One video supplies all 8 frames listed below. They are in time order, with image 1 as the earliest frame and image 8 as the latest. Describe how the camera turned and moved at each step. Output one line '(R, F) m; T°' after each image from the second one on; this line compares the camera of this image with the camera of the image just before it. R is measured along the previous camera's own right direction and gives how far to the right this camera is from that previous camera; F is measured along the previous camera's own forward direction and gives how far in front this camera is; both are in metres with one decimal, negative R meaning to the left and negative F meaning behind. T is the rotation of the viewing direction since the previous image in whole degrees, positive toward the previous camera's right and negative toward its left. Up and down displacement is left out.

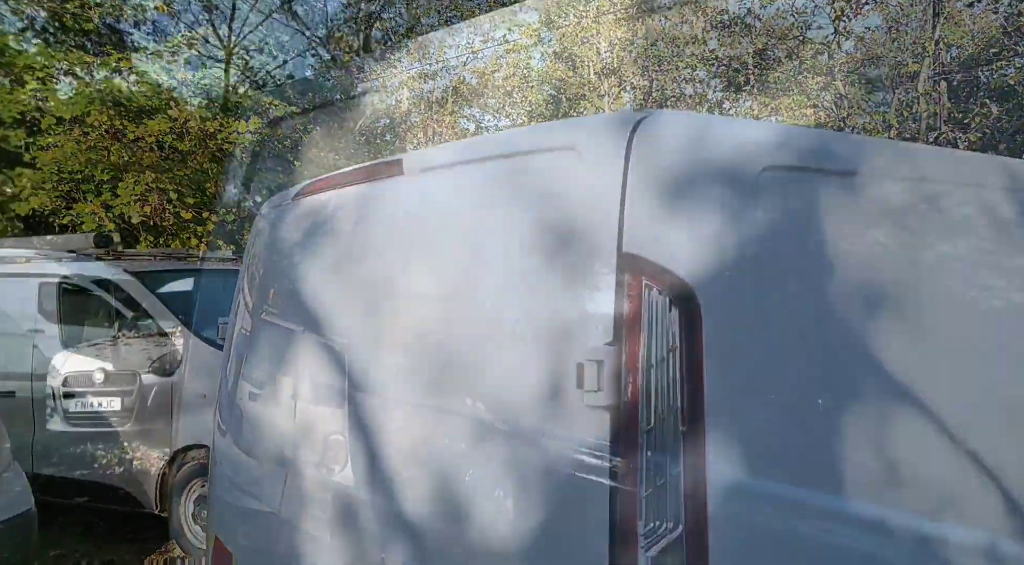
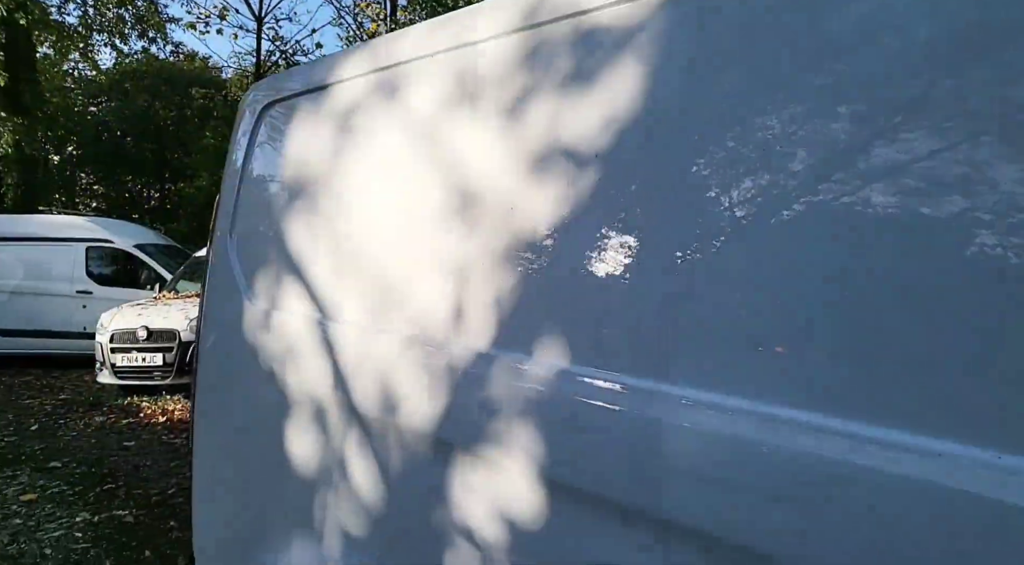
(+0.2, -0.3) m; -3°
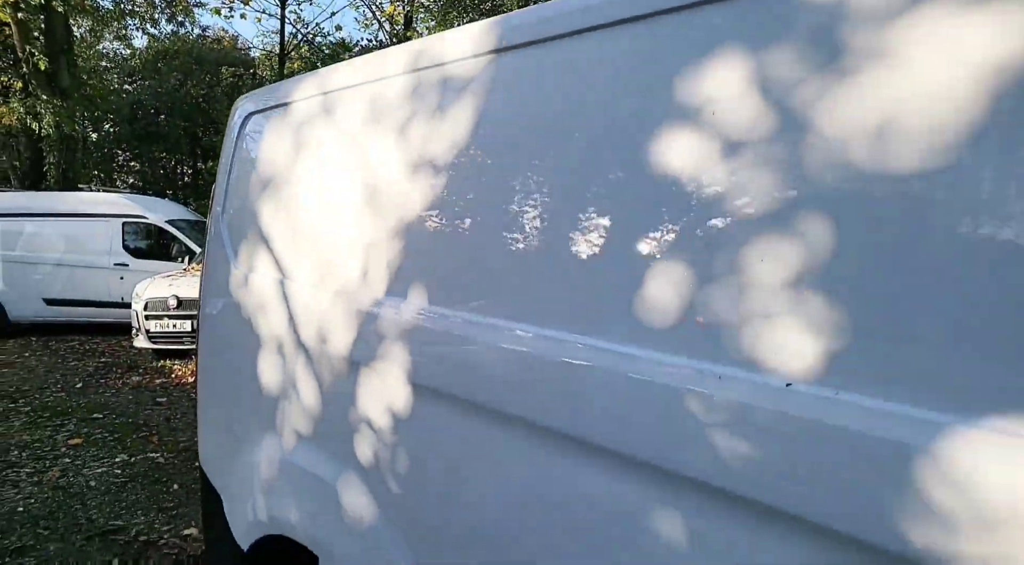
(+0.3, -0.5) m; -2°
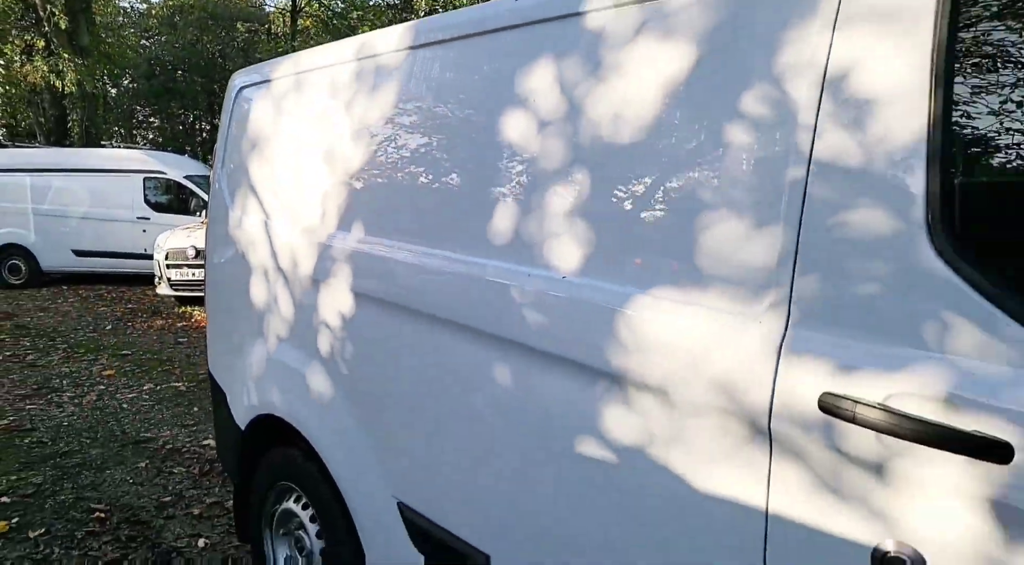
(+0.3, -0.6) m; -2°
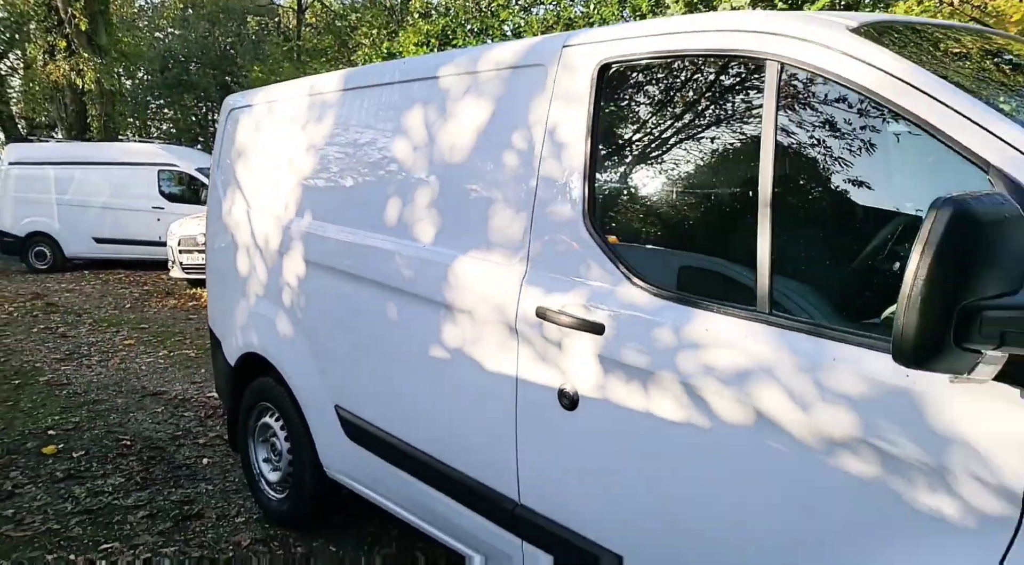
(+0.5, -0.9) m; -1°
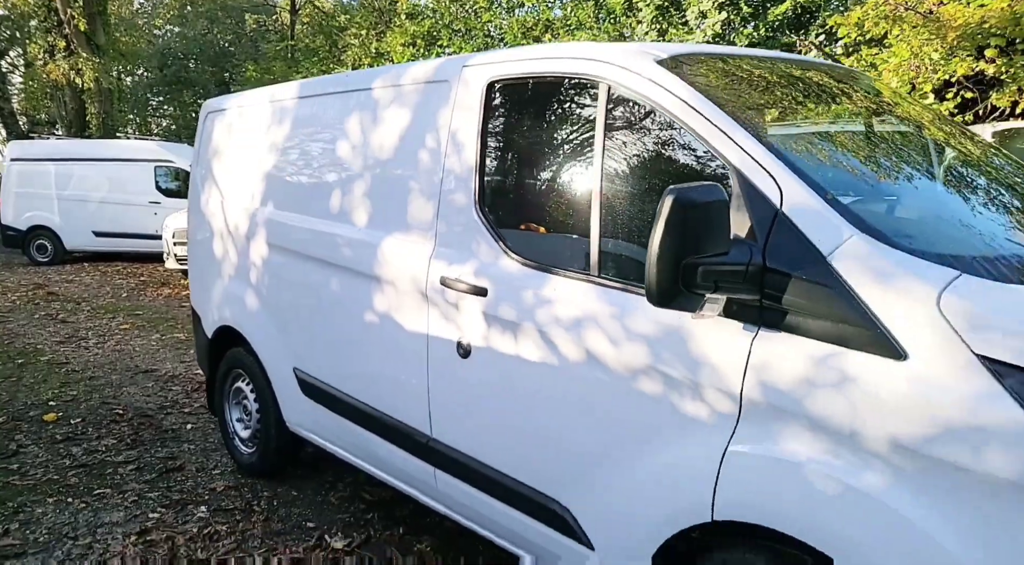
(+0.3, -0.5) m; 0°
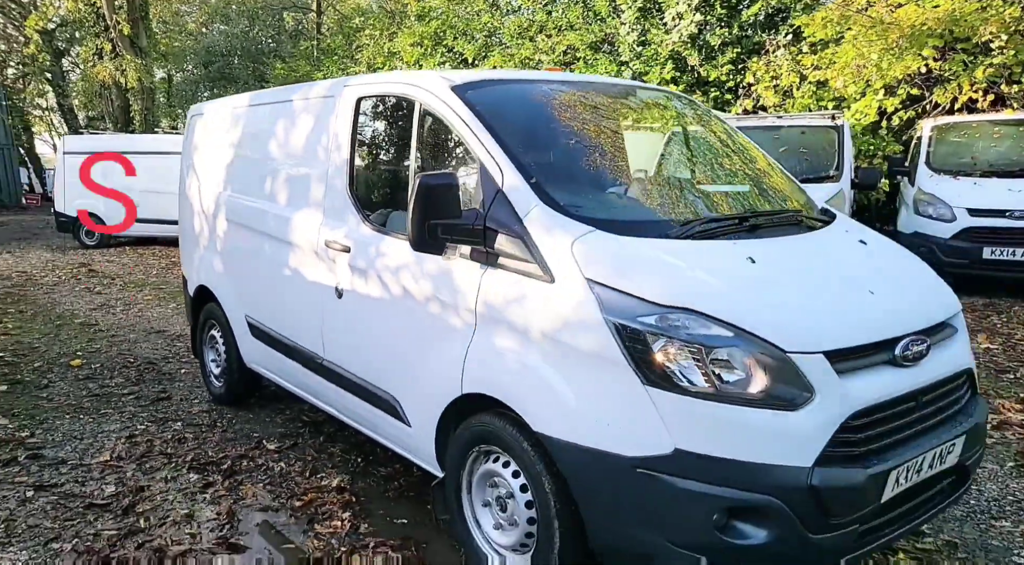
(+0.8, -0.9) m; -3°
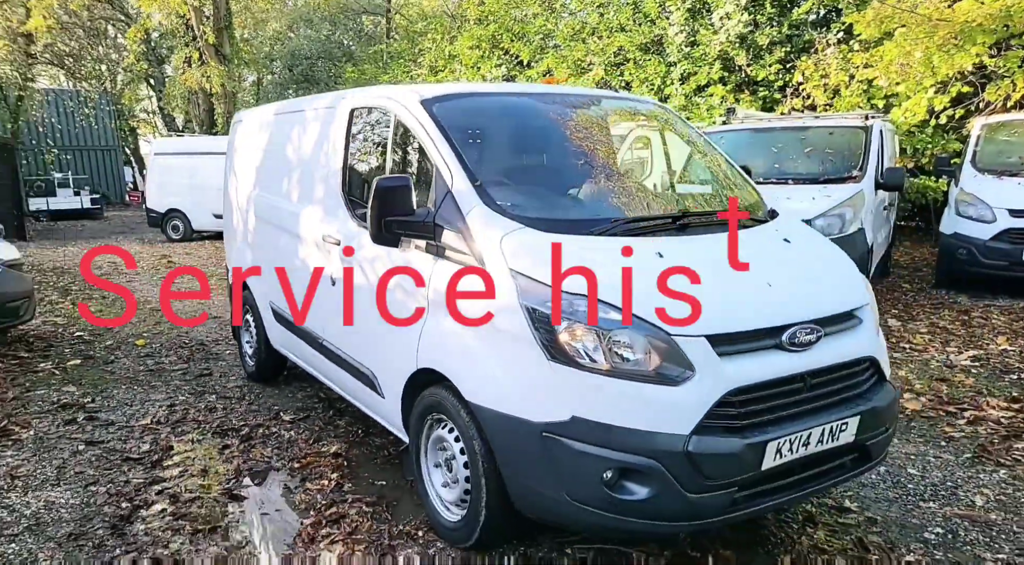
(+0.5, -0.3) m; -6°
